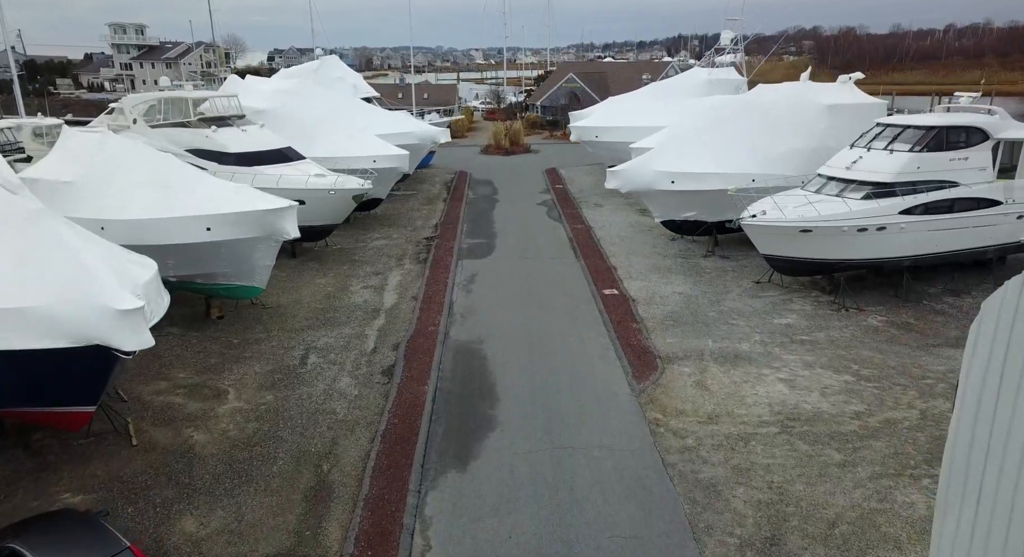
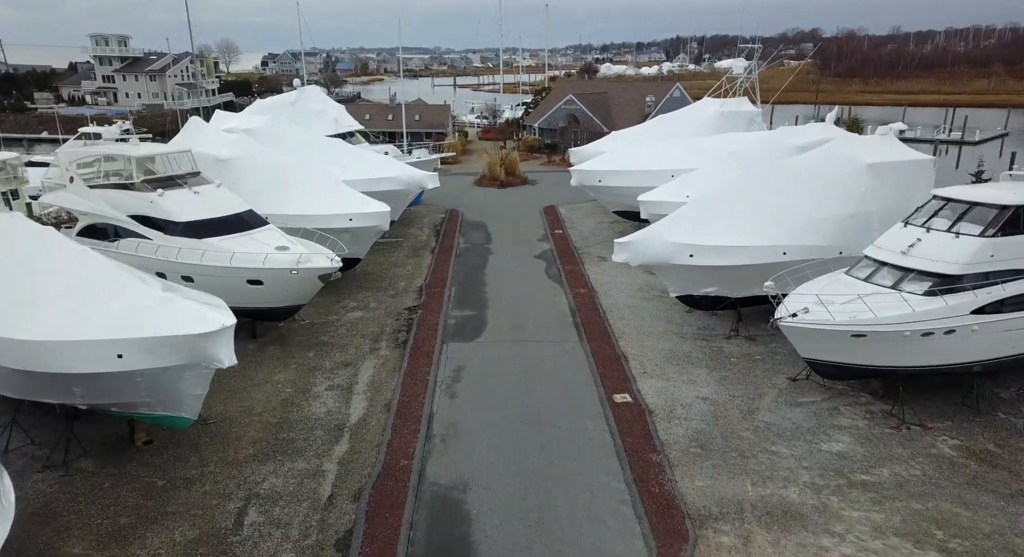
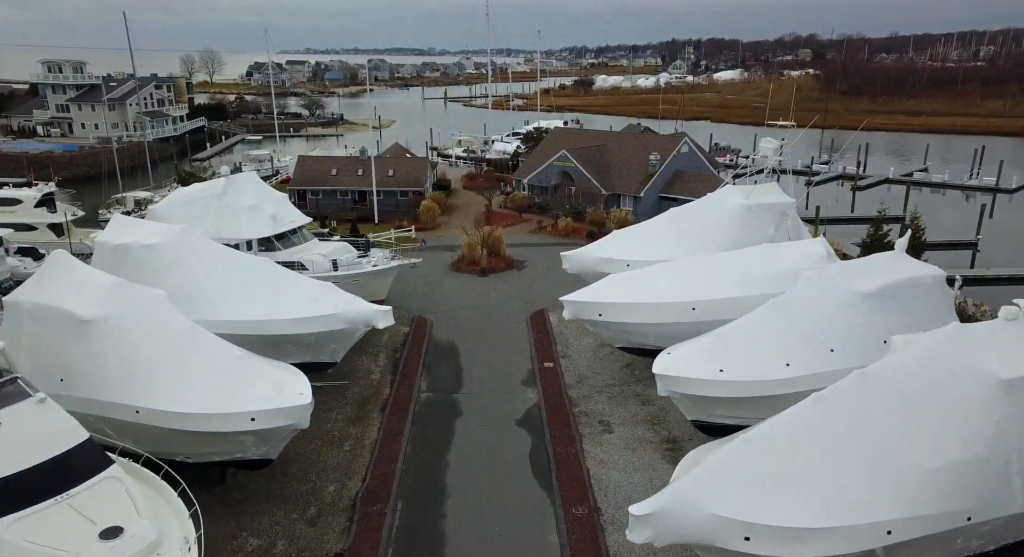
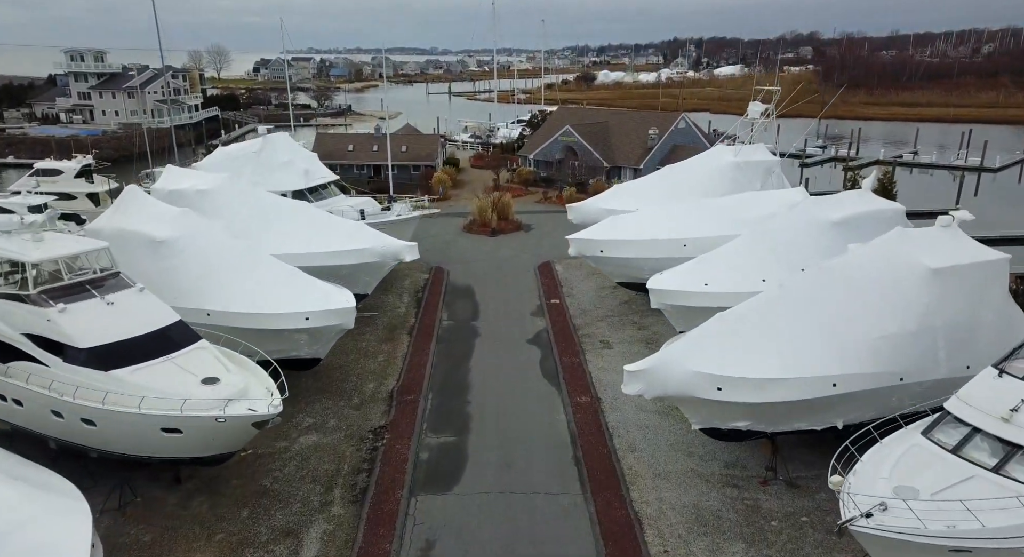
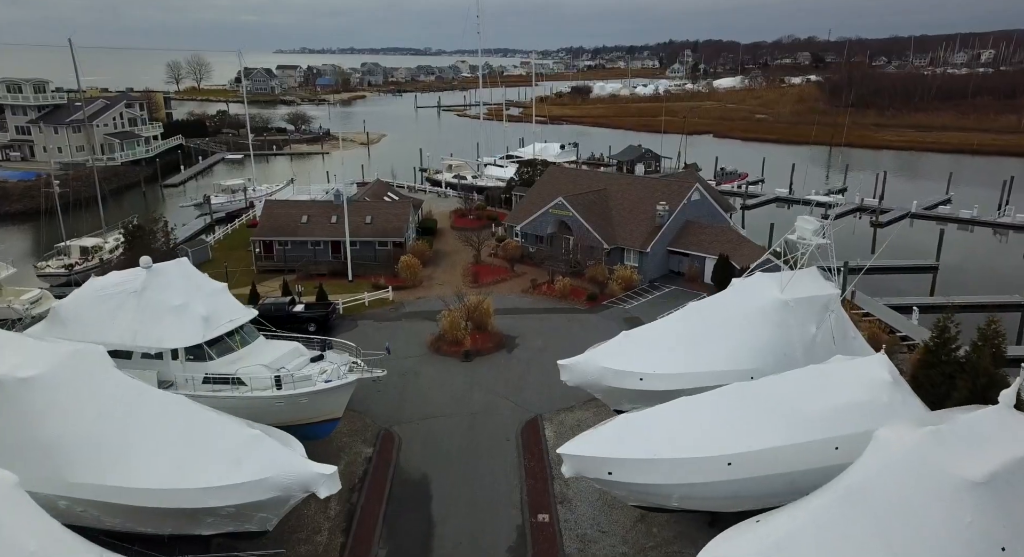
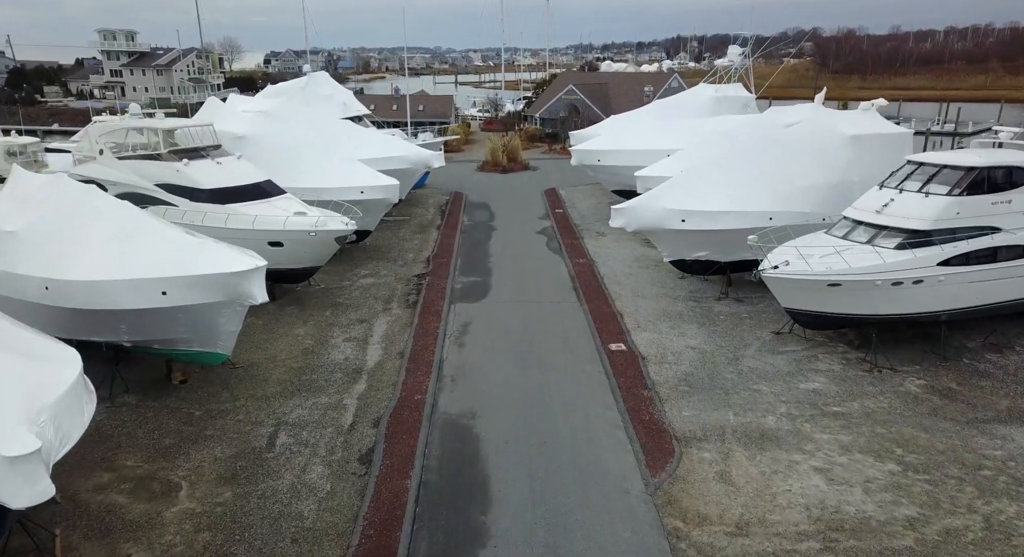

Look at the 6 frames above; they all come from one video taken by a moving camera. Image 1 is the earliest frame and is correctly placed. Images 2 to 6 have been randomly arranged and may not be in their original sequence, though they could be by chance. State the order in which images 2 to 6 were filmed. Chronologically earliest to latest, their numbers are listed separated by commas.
6, 2, 4, 3, 5
